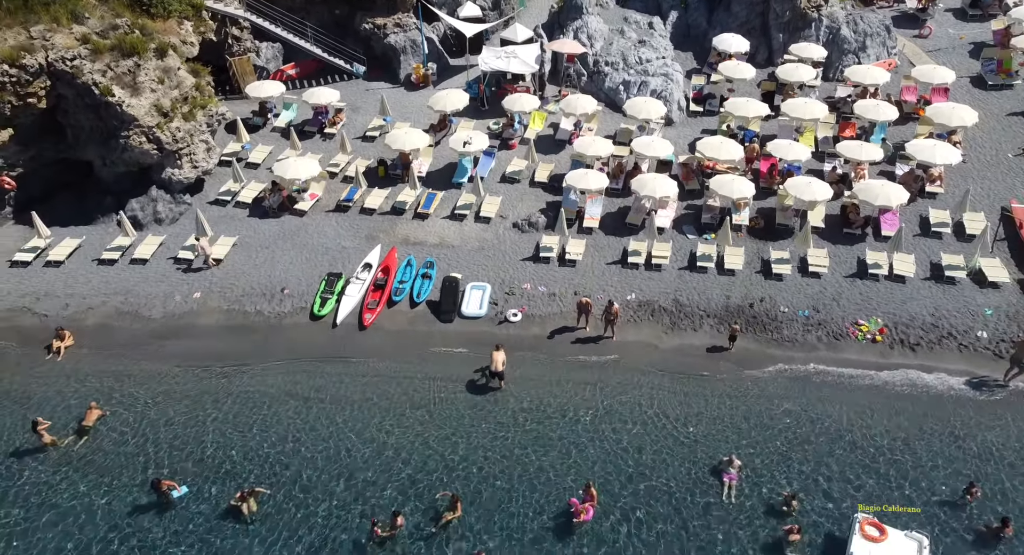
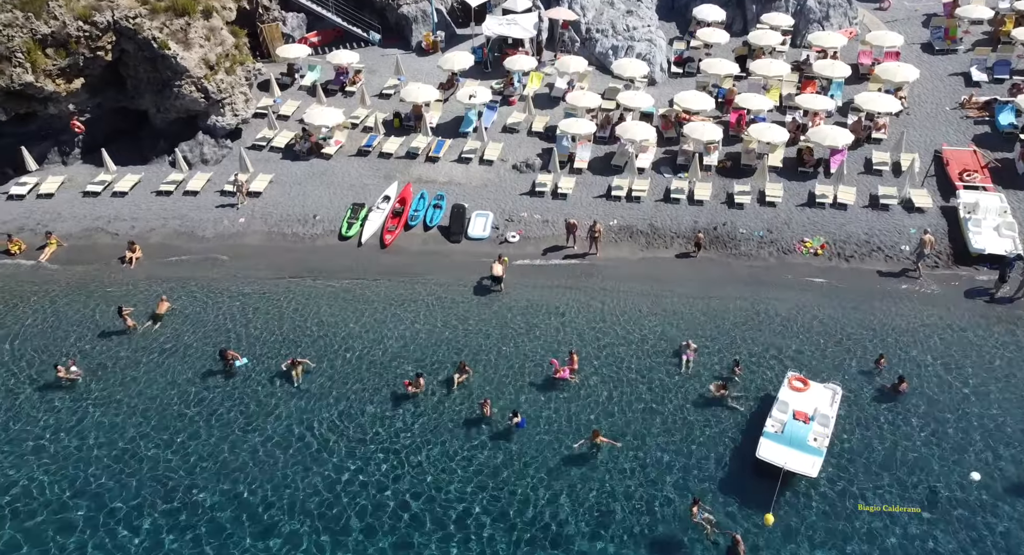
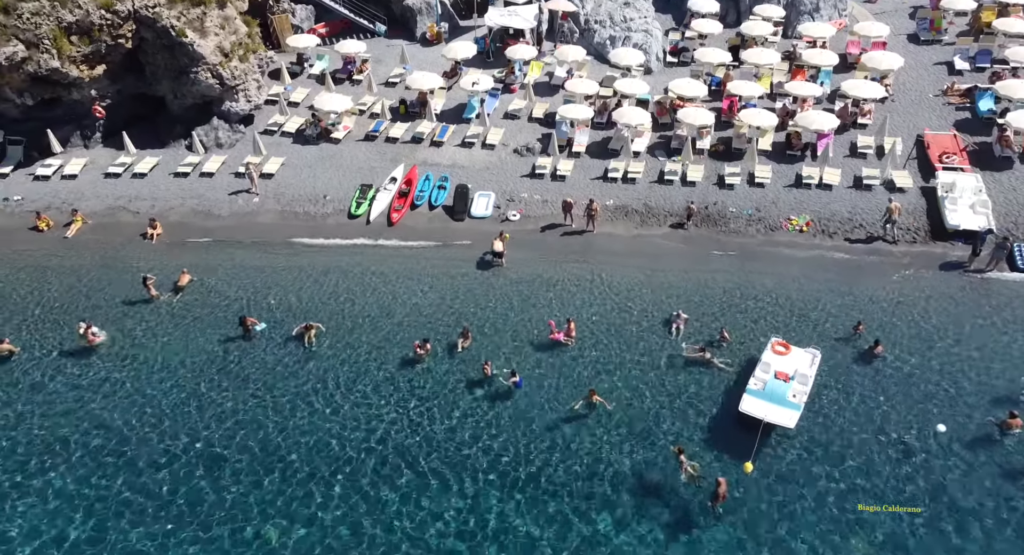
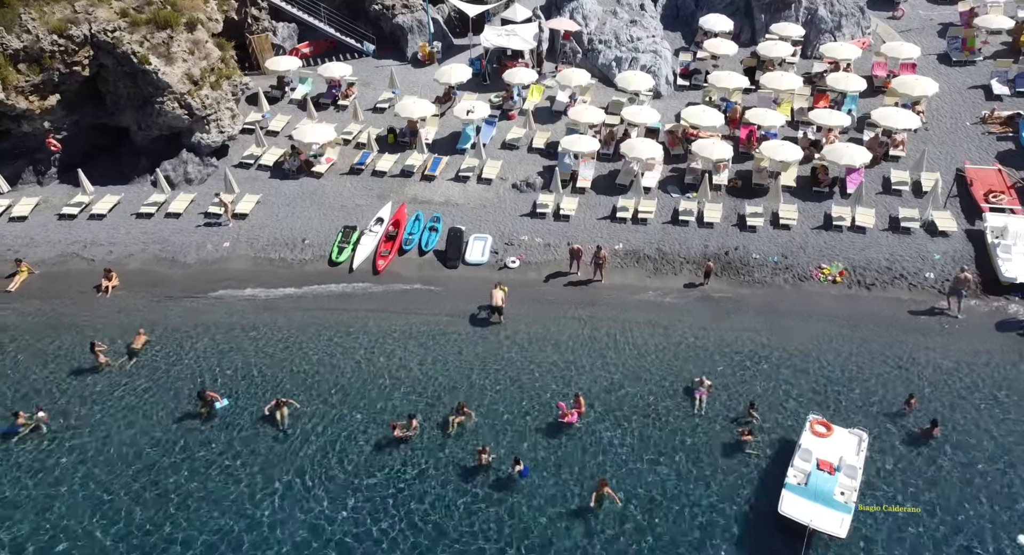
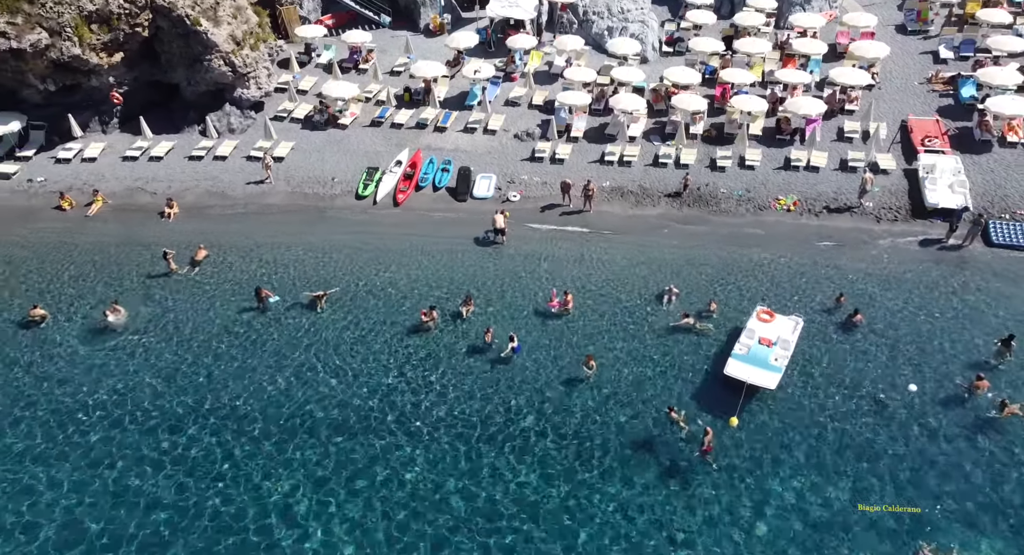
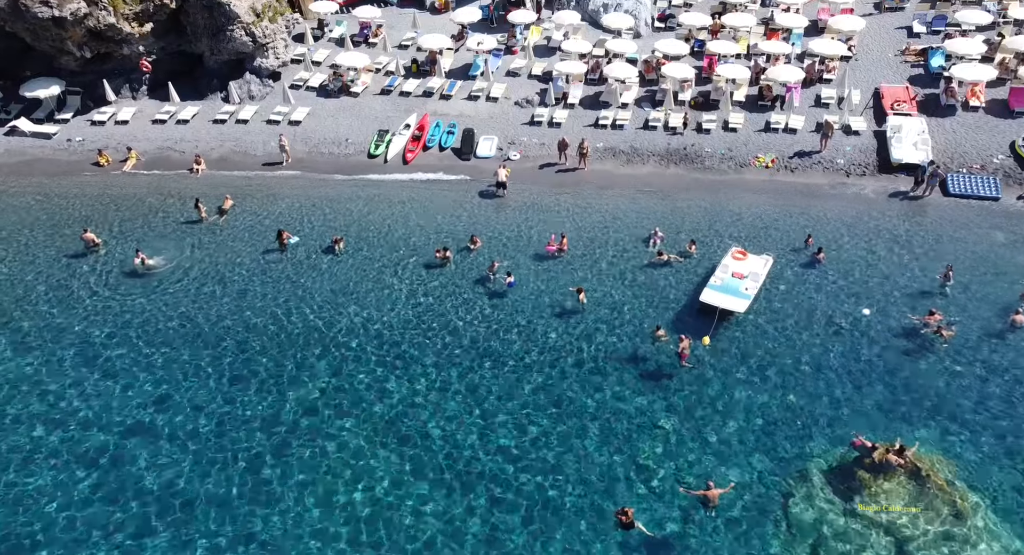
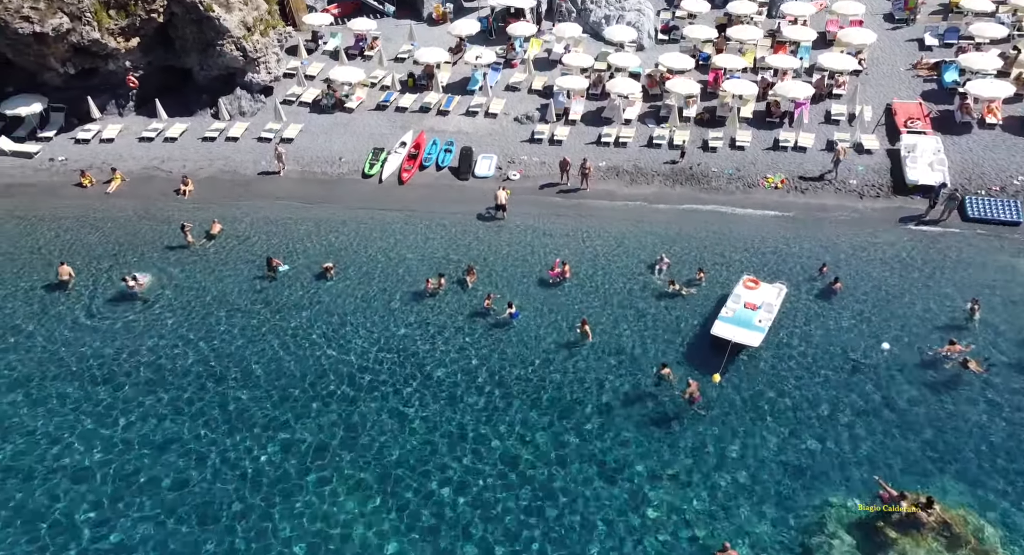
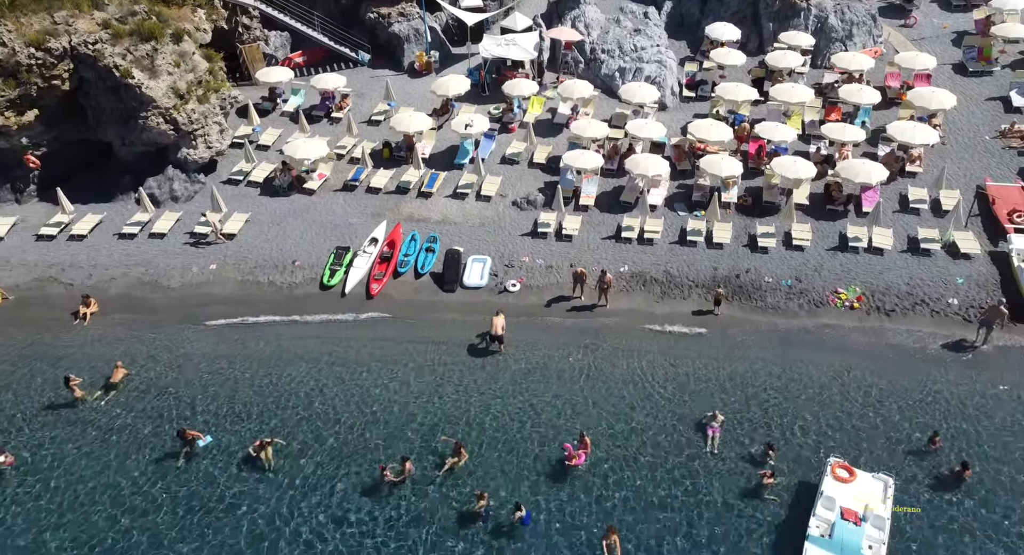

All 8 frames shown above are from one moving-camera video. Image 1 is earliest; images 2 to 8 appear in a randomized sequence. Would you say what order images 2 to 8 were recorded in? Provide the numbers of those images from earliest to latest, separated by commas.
8, 4, 2, 3, 5, 7, 6
